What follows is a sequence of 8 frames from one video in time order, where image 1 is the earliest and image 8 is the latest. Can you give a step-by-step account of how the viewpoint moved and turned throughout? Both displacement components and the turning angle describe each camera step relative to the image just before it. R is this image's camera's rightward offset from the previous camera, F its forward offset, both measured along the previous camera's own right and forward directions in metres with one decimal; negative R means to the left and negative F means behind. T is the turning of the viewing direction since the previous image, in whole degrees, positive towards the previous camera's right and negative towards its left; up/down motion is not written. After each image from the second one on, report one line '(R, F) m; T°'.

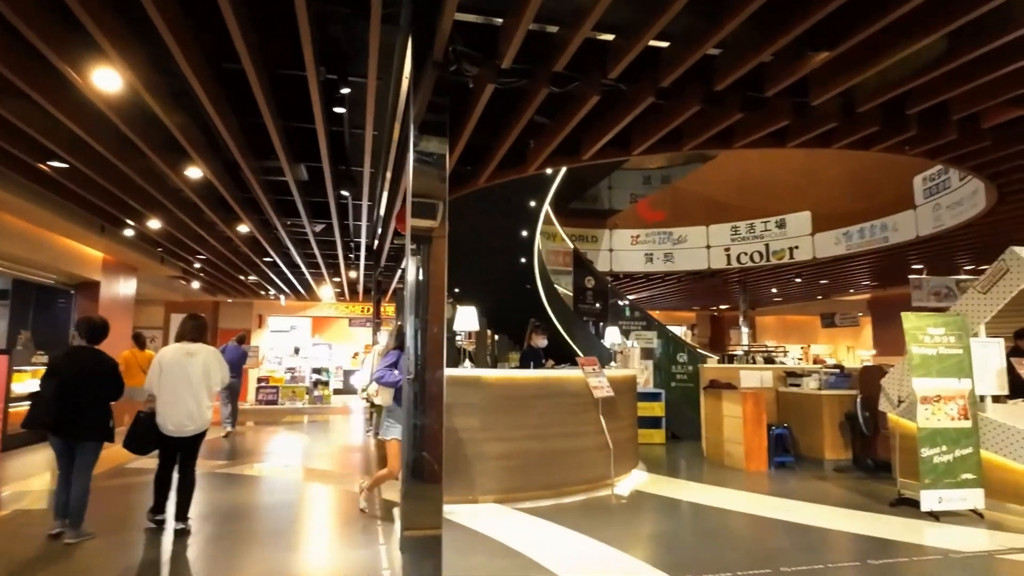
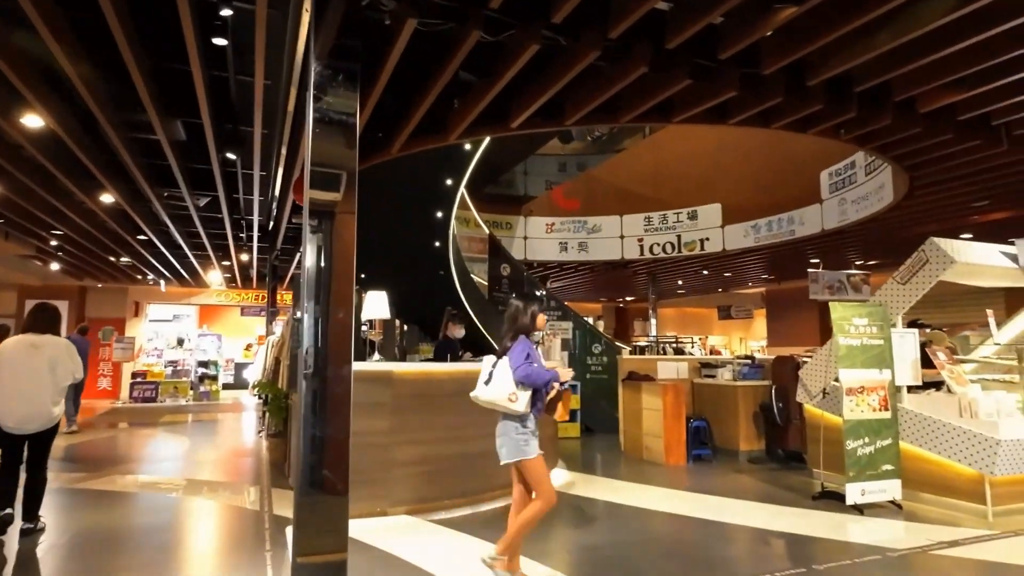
(-0.1, +0.5) m; +9°
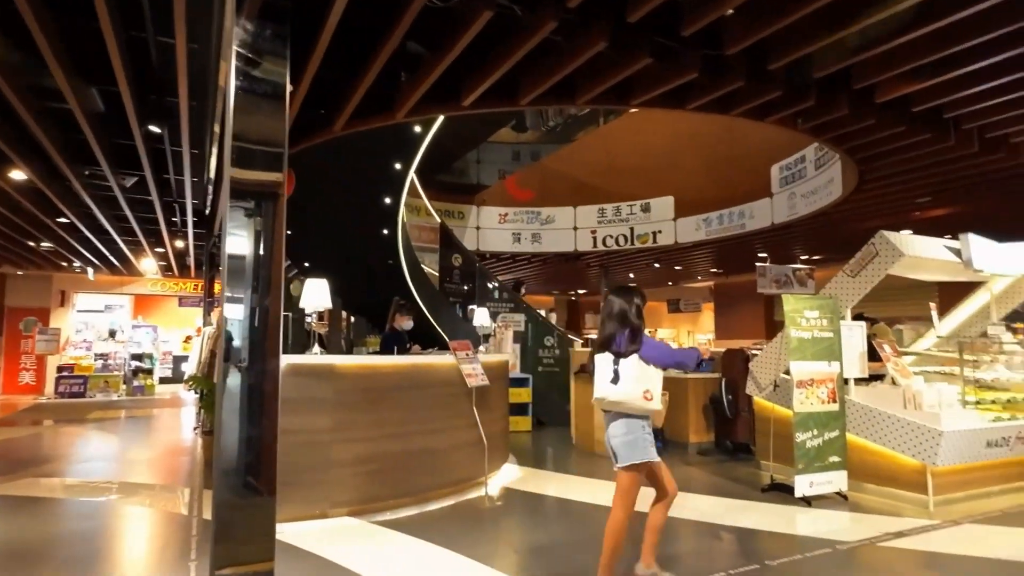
(0.0, +0.2) m; +4°
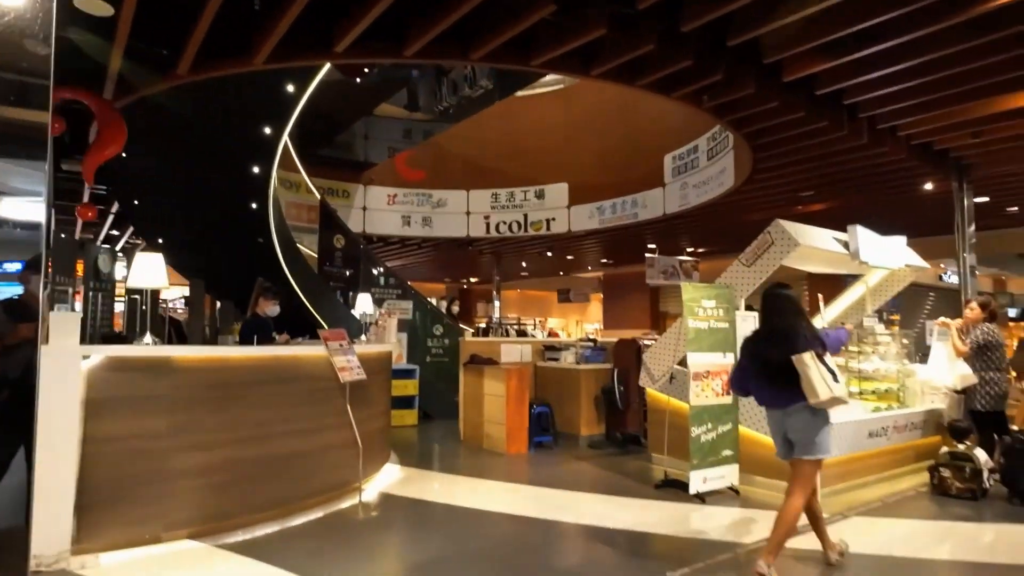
(+0.1, +0.5) m; +10°
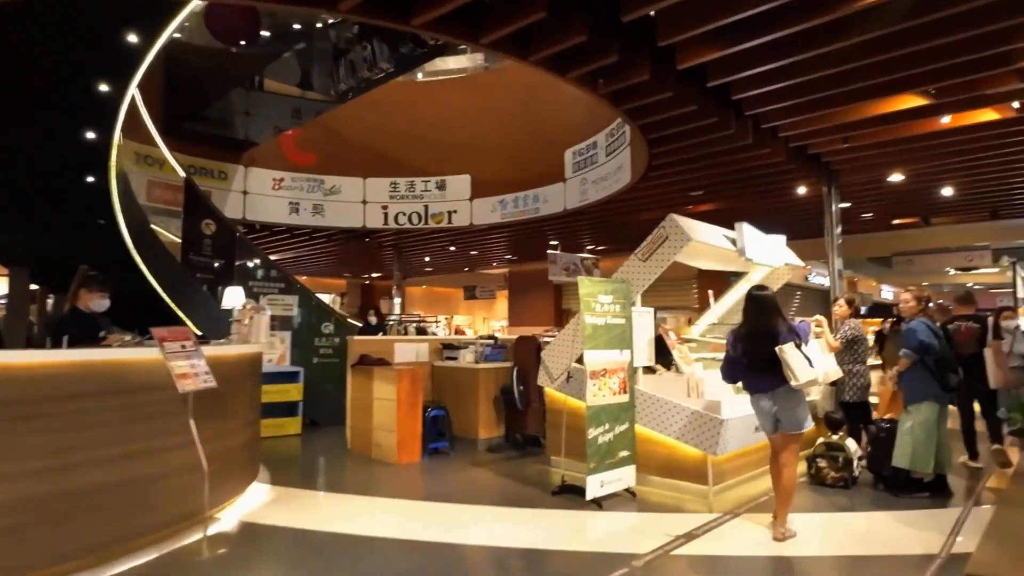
(+0.2, +0.3) m; +9°
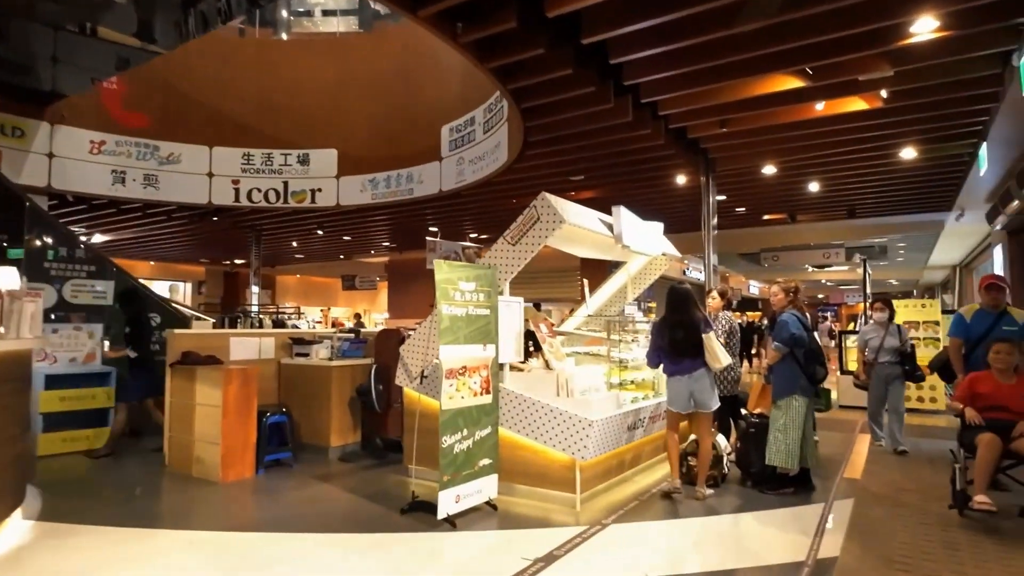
(+0.3, +0.6) m; +10°
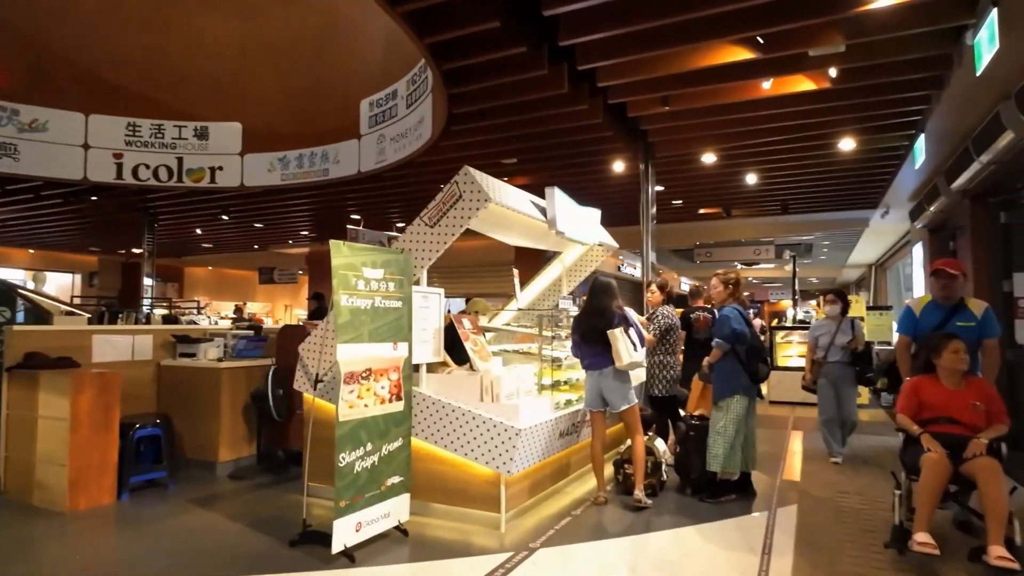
(+0.1, +0.6) m; +6°
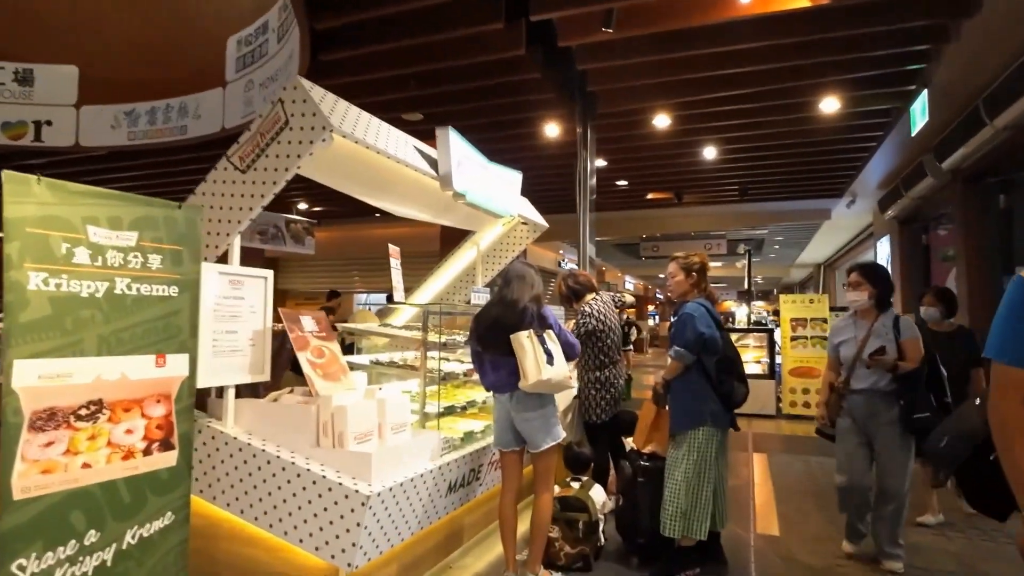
(+0.4, +1.3) m; +5°
